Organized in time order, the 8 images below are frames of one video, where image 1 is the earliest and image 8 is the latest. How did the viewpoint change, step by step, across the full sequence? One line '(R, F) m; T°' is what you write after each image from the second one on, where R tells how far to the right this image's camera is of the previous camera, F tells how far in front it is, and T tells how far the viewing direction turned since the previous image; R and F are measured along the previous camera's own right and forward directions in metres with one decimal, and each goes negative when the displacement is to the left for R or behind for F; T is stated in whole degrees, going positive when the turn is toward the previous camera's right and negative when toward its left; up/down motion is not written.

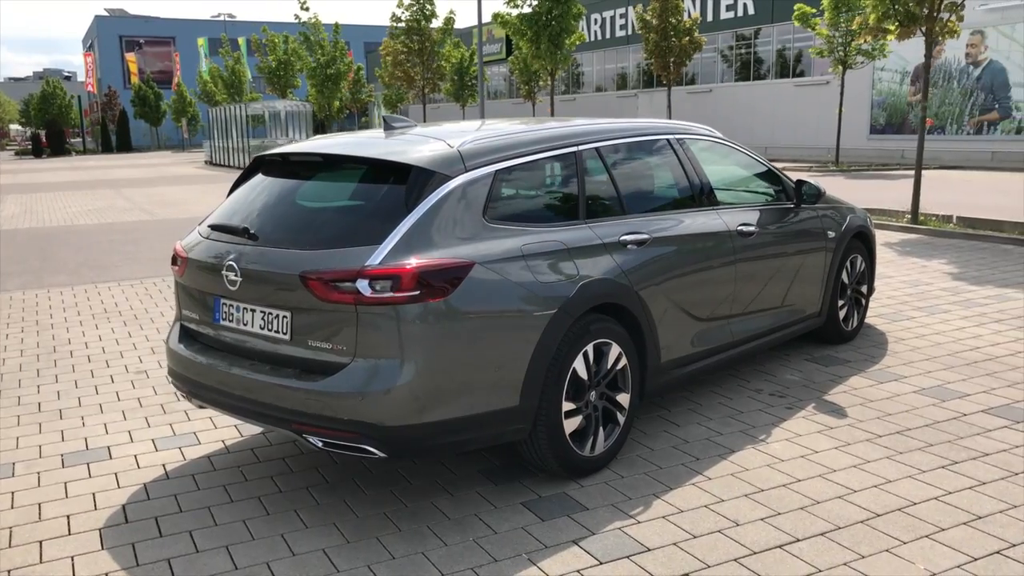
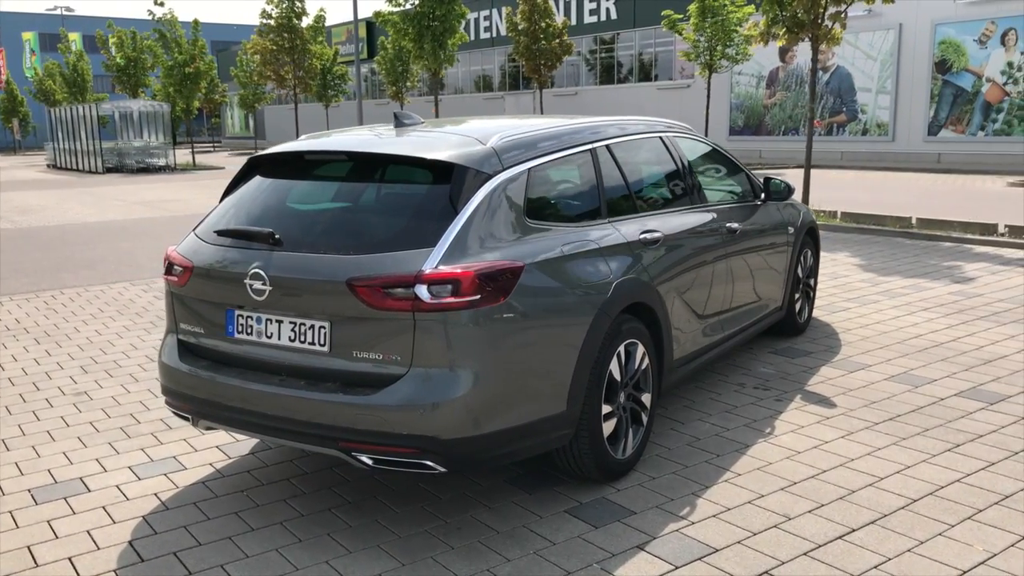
(-0.8, +0.2) m; +9°
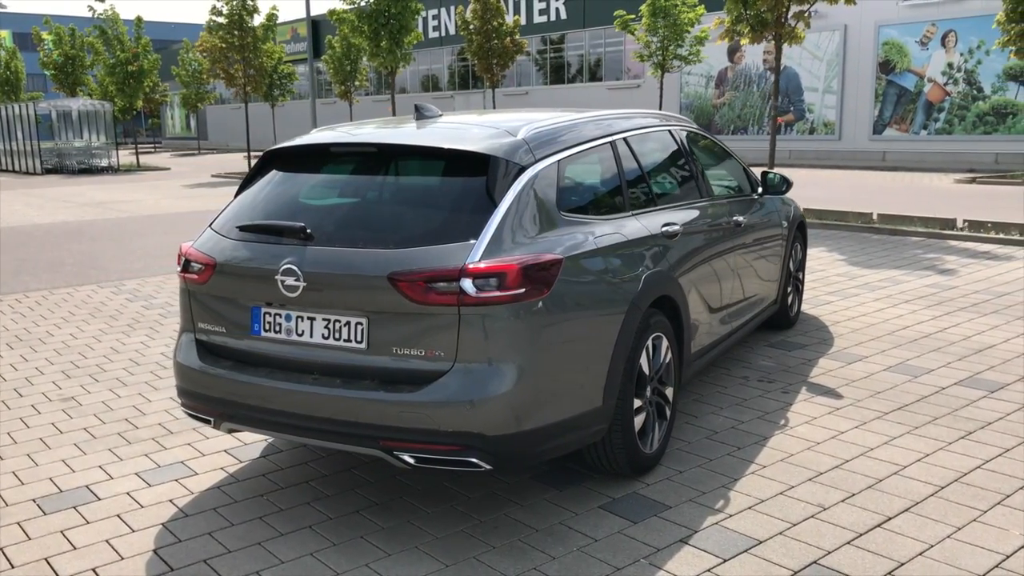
(-0.4, +0.1) m; +3°
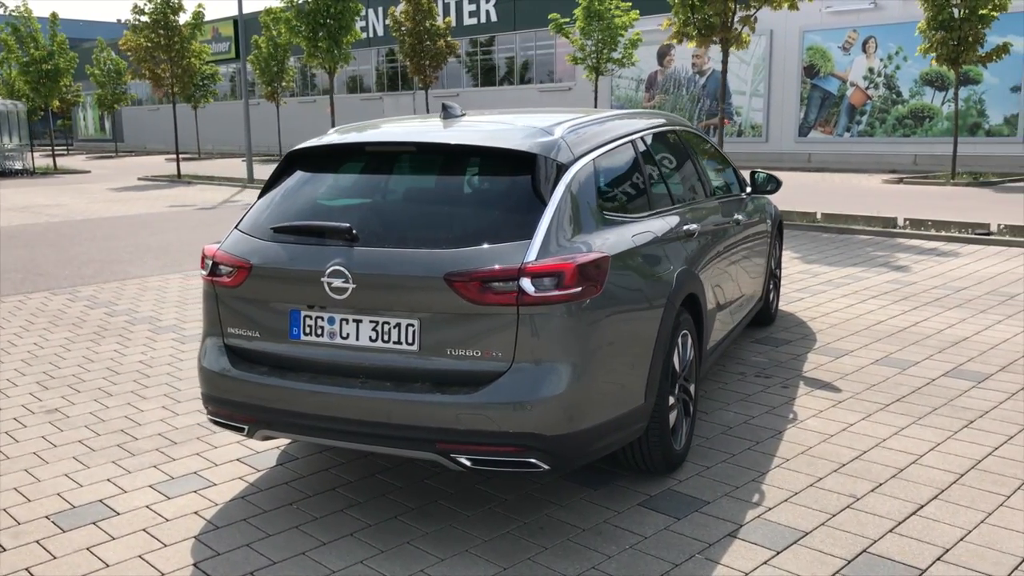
(-0.5, 0.0) m; +5°
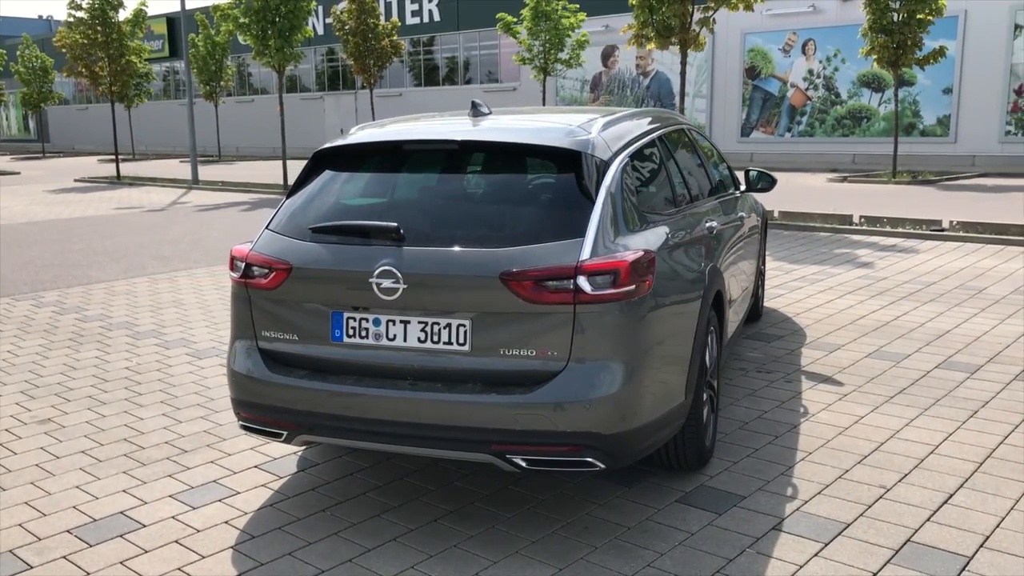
(-0.4, 0.0) m; +4°
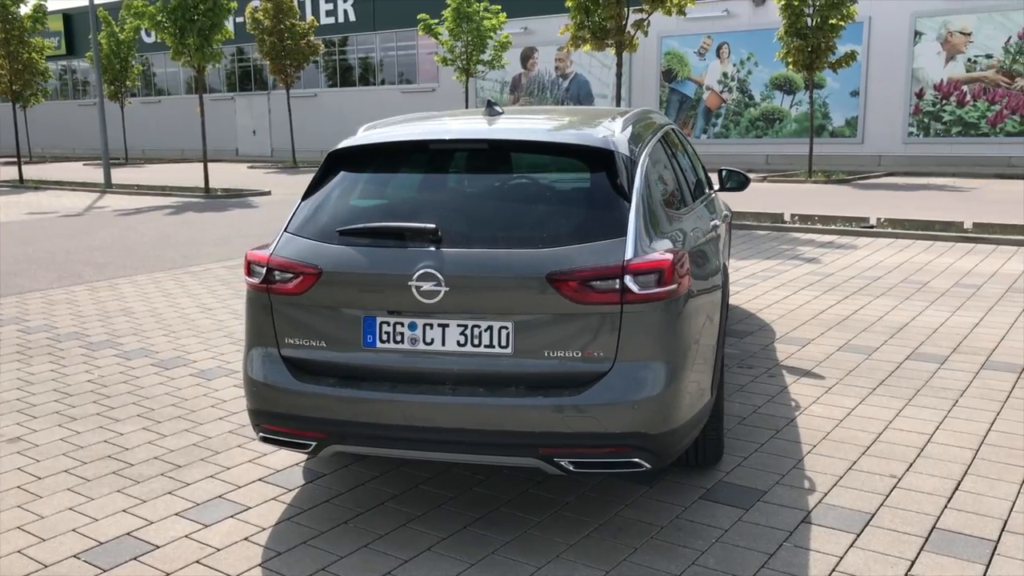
(-0.5, +0.1) m; +6°
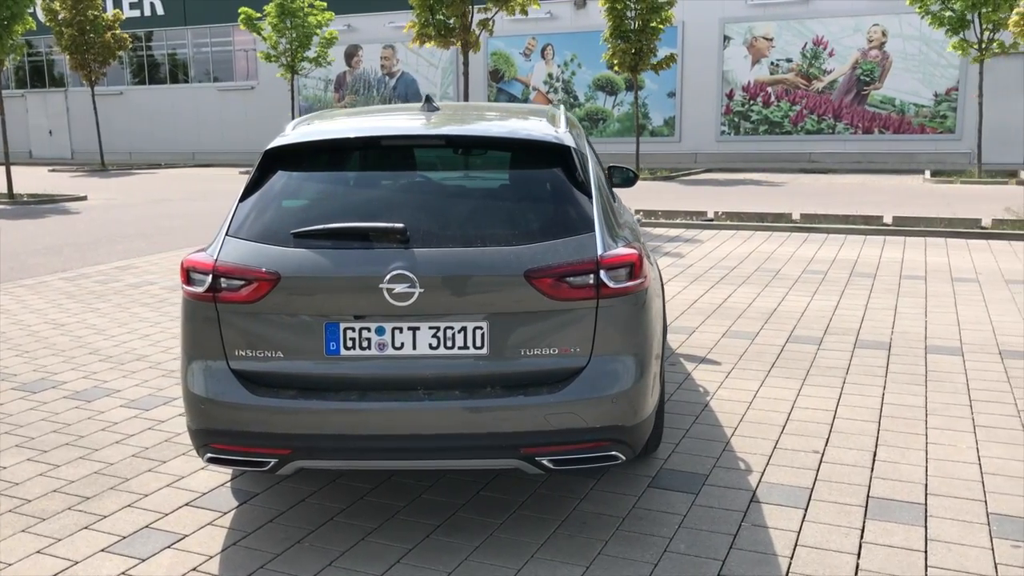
(-0.5, +0.1) m; +11°
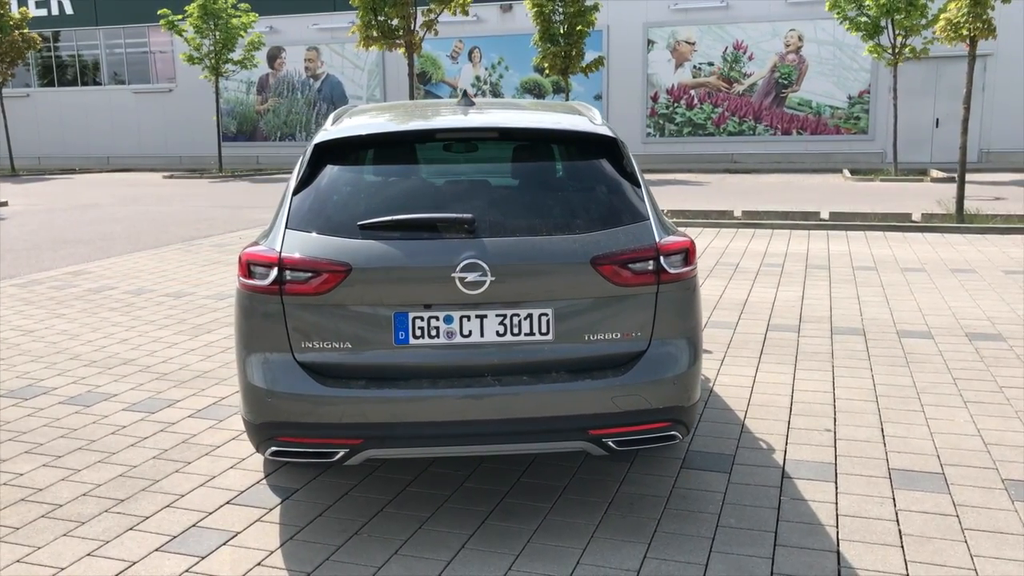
(-0.5, -0.1) m; +5°
